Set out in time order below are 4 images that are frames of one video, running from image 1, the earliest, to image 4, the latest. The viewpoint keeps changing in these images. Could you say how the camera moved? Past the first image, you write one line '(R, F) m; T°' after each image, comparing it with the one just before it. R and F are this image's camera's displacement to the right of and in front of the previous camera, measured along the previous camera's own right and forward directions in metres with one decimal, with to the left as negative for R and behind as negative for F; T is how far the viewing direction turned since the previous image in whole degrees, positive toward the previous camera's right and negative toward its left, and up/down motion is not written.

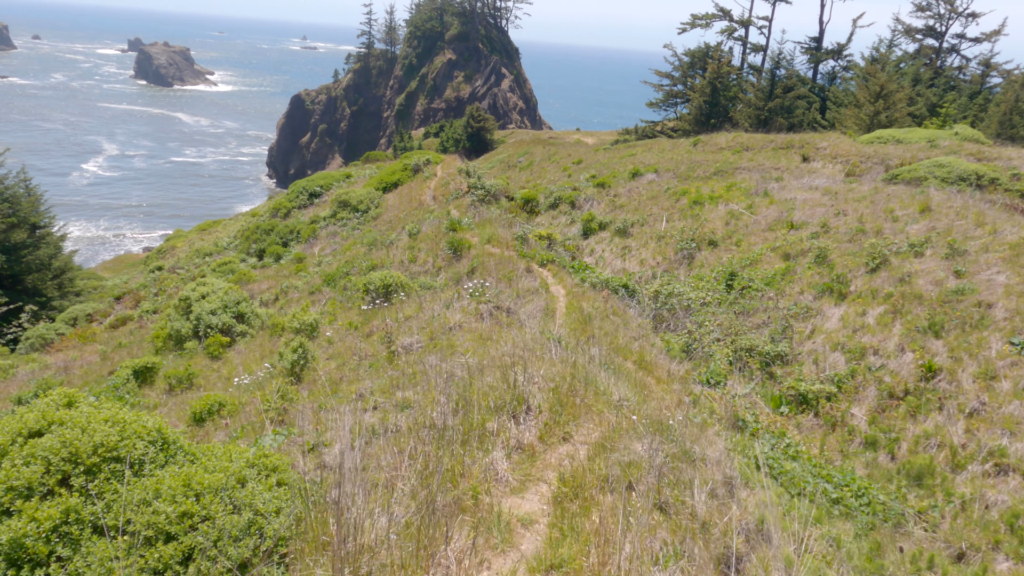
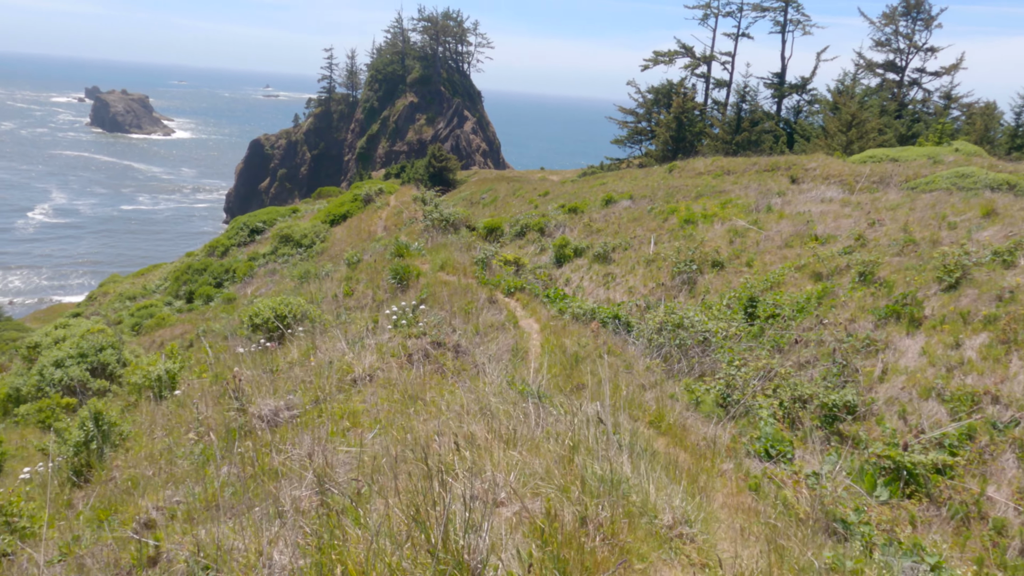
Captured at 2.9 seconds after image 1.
(+0.1, +2.4) m; +3°
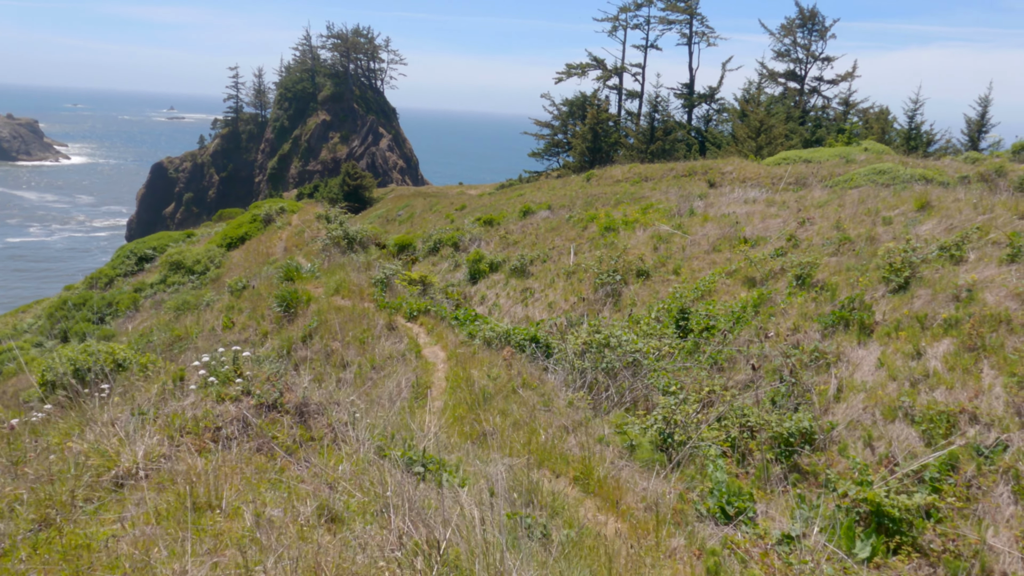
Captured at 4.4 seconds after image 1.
(+0.3, +1.1) m; +6°
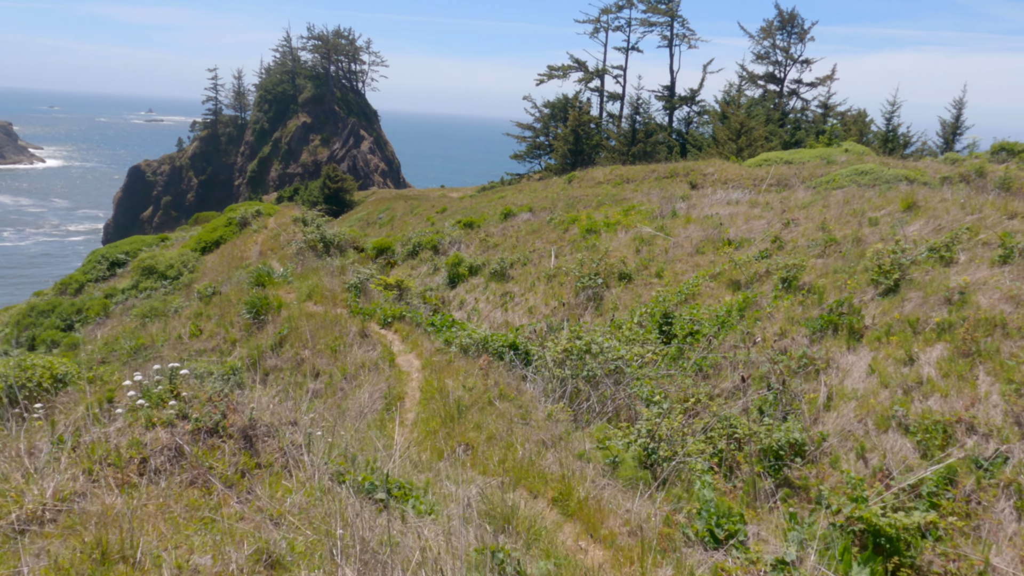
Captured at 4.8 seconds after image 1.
(+0.1, +0.3) m; +1°
